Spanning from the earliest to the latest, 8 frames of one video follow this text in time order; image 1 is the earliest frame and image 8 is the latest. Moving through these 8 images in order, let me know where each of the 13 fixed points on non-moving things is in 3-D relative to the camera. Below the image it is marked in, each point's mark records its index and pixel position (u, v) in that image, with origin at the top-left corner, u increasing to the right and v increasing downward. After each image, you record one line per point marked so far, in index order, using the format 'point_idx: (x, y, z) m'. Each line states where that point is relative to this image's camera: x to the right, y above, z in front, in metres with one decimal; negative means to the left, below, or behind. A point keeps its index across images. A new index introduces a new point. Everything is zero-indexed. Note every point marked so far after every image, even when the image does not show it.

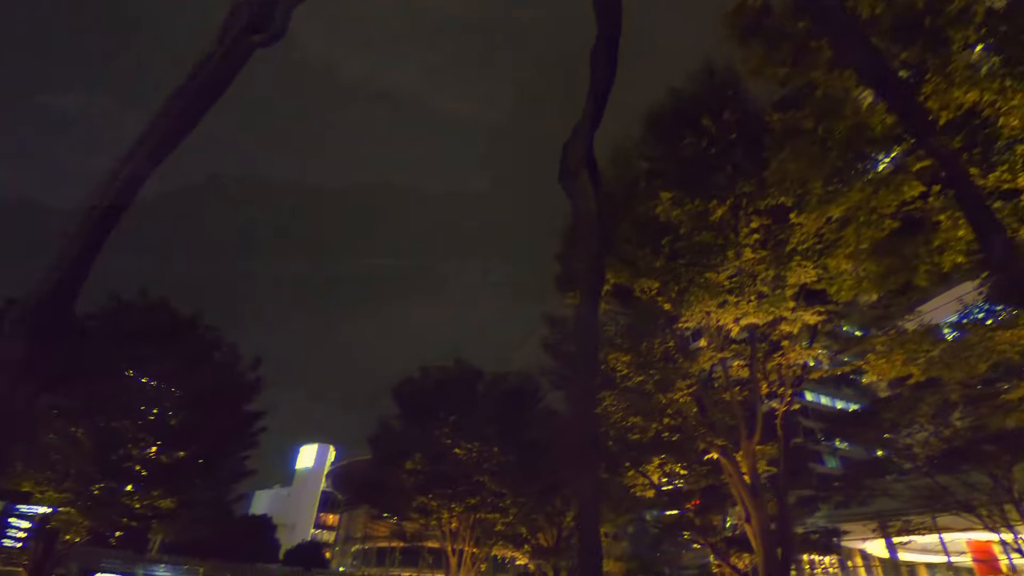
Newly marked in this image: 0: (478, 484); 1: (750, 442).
0: (-1.1, -6.9, +18.4) m
1: (+4.6, -2.9, +10.1) m
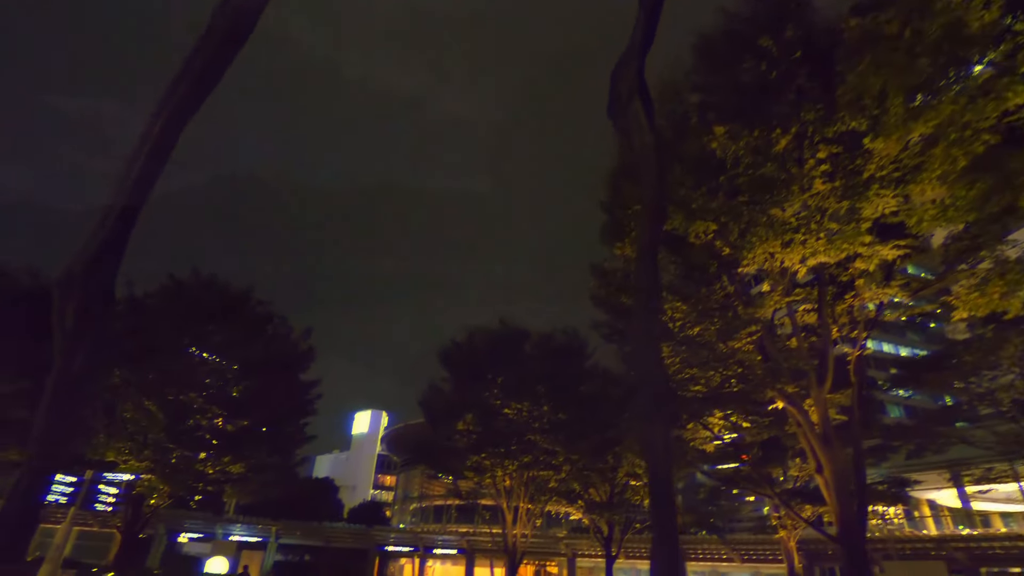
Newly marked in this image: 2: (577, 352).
0: (+0.7, -5.4, +18.4) m
1: (+5.6, -1.8, +9.5) m
2: (+2.6, -2.4, +20.0) m
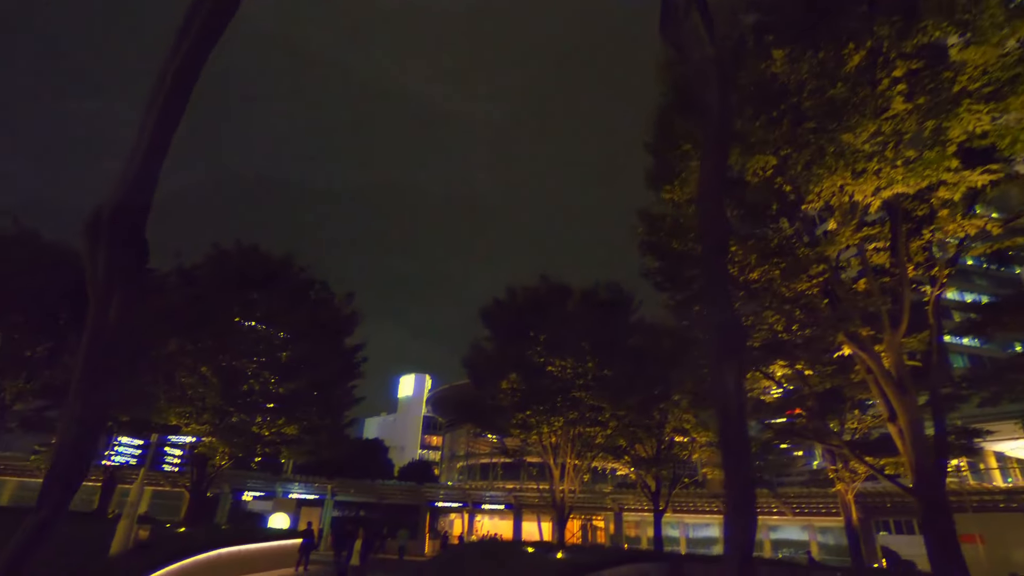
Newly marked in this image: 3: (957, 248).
0: (+2.3, -3.9, +18.3) m
1: (+6.4, -0.7, +8.8) m
2: (+4.1, -0.6, +19.5) m
3: (+7.5, +0.7, +8.9) m
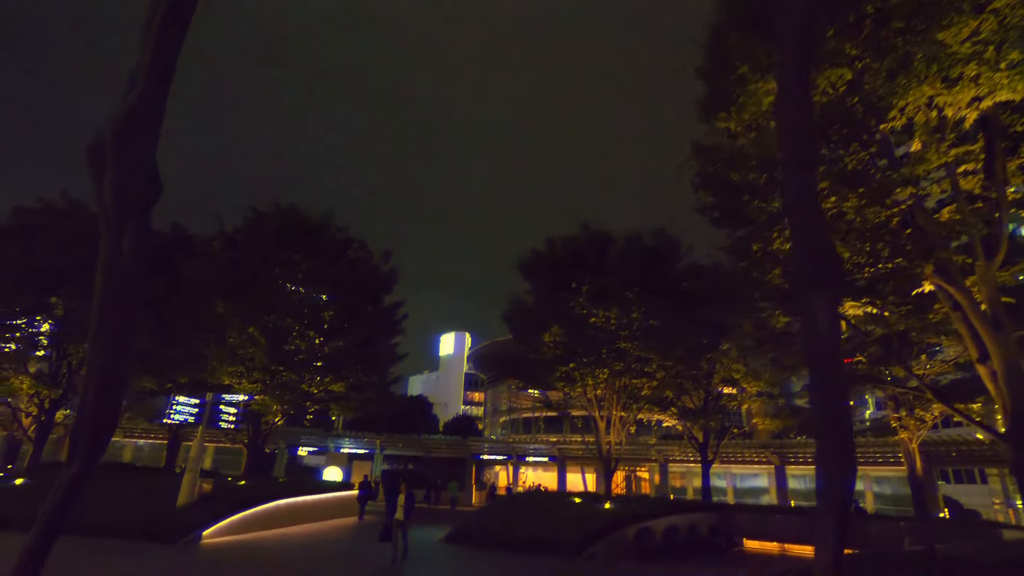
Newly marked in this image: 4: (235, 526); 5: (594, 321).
0: (+3.7, -2.1, +17.8) m
1: (+7.1, +0.4, +7.9) m
2: (+5.5, +1.2, +18.6) m
3: (+8.1, +1.8, +7.7) m
4: (-8.2, -7.0, +15.4) m
5: (+2.8, -1.1, +17.7) m
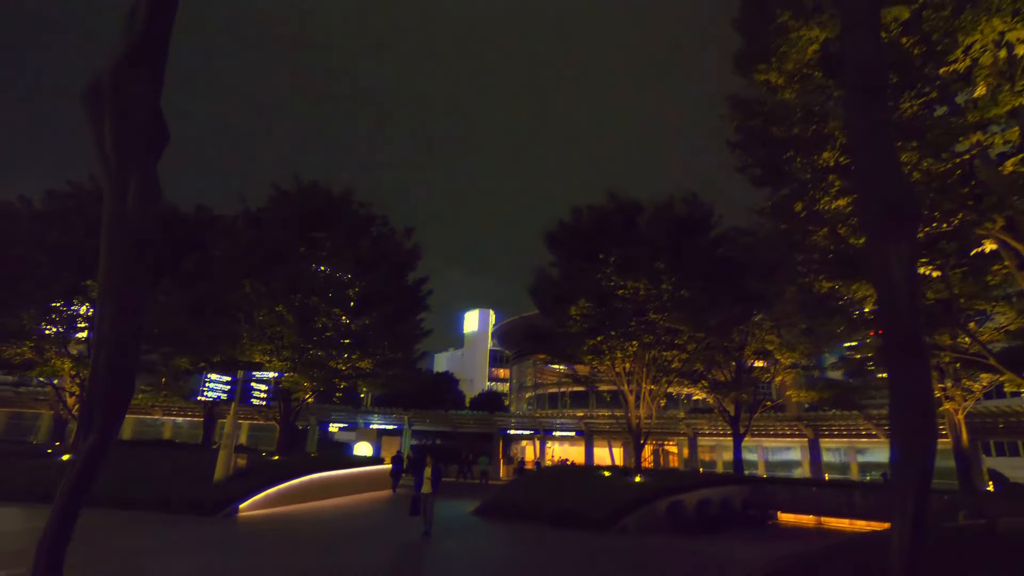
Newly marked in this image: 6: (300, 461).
0: (+4.6, -1.2, +17.4) m
1: (+7.6, +1.0, +7.2) m
2: (+6.4, +2.3, +18.0) m
3: (+8.5, +2.4, +7.0) m
4: (-7.3, -6.4, +15.7) m
5: (+3.6, -0.2, +17.3) m
6: (-7.3, -6.0, +18.0) m
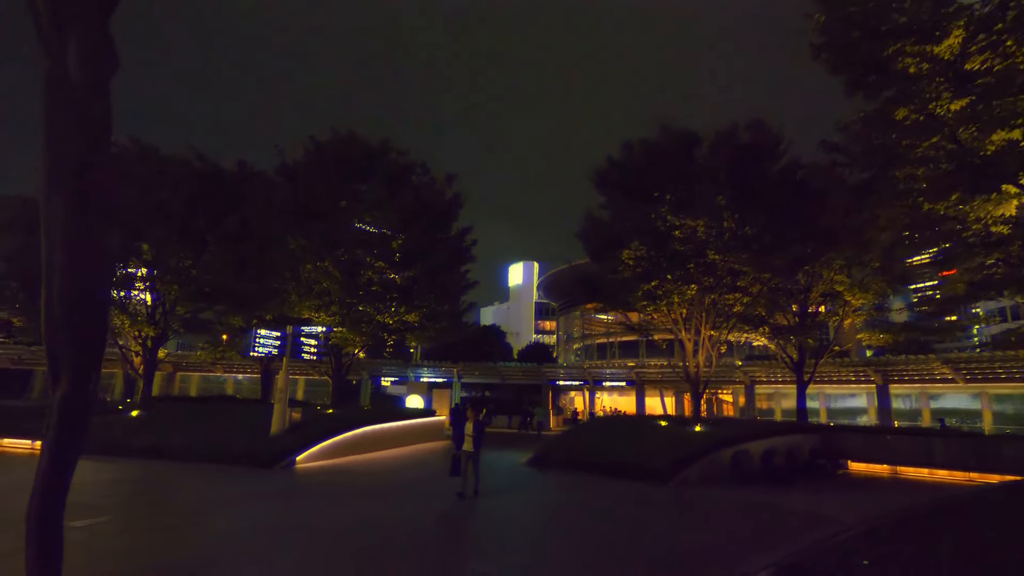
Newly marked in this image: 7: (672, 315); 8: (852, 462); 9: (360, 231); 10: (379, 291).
0: (+6.1, +0.7, +16.2) m
1: (+8.2, +2.0, +5.6) m
2: (+7.8, +4.2, +16.3) m
3: (+9.1, +3.5, +5.2) m
4: (-5.7, -5.0, +15.9) m
5: (+5.1, +1.6, +16.1) m
6: (-5.5, -4.4, +18.1) m
7: (+5.3, -0.9, +17.6) m
8: (+11.5, -5.9, +17.9) m
9: (-5.5, +2.2, +19.0) m
10: (-4.9, -0.1, +19.2) m
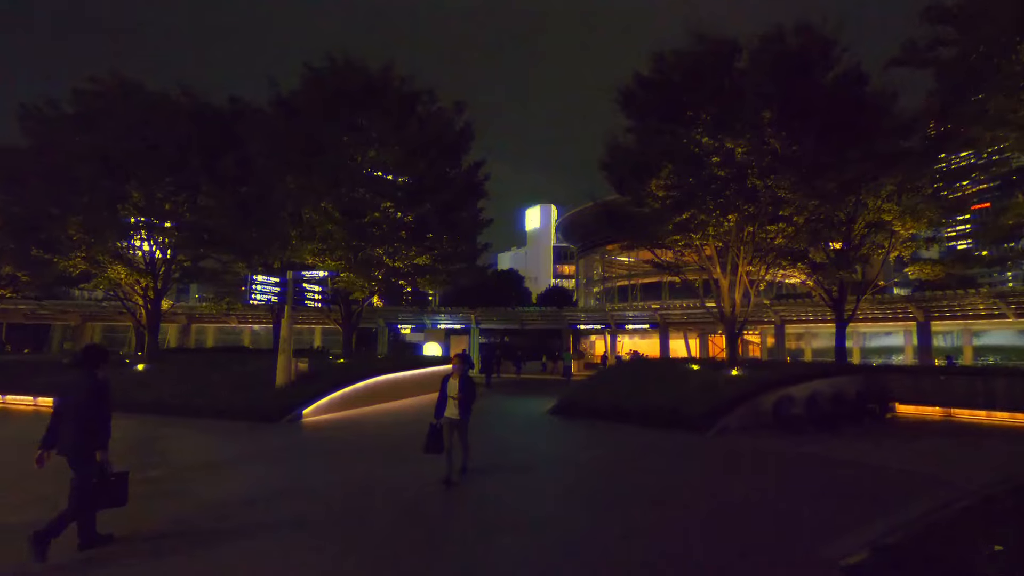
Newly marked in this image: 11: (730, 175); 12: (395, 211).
0: (+6.6, +2.6, +14.4) m
1: (+8.3, +2.9, +3.7) m
2: (+8.2, +6.2, +14.1) m
3: (+9.1, +4.3, +3.1) m
4: (-5.1, -3.3, +15.2) m
5: (+5.5, +3.5, +14.3) m
6: (-4.8, -2.5, +17.3) m
7: (+5.9, +1.1, +16.0) m
8: (+12.2, -3.7, +16.6) m
9: (-5.0, +4.1, +17.5) m
10: (-4.3, +1.9, +17.9) m
11: (+5.9, +3.0, +14.3) m
12: (-4.1, +2.6, +17.9) m
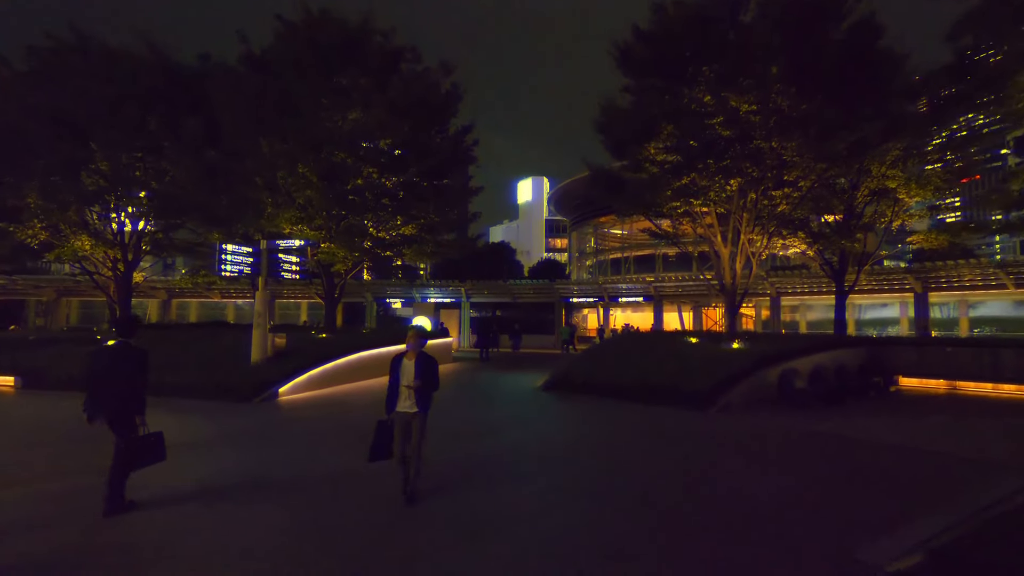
0: (+6.3, +3.4, +13.5) m
1: (+8.1, +3.2, +2.9) m
2: (+7.9, +7.0, +13.1) m
3: (+9.0, +4.6, +2.2) m
4: (-5.3, -2.5, +14.4) m
5: (+5.3, +4.3, +13.4) m
6: (-5.1, -1.6, +16.5) m
7: (+5.6, +2.0, +15.2) m
8: (+11.9, -2.8, +16.1) m
9: (-5.3, +5.0, +16.4) m
10: (-4.6, +2.8, +16.9) m
11: (+5.6, +3.8, +13.4) m
12: (-4.4, +3.6, +16.9) m
